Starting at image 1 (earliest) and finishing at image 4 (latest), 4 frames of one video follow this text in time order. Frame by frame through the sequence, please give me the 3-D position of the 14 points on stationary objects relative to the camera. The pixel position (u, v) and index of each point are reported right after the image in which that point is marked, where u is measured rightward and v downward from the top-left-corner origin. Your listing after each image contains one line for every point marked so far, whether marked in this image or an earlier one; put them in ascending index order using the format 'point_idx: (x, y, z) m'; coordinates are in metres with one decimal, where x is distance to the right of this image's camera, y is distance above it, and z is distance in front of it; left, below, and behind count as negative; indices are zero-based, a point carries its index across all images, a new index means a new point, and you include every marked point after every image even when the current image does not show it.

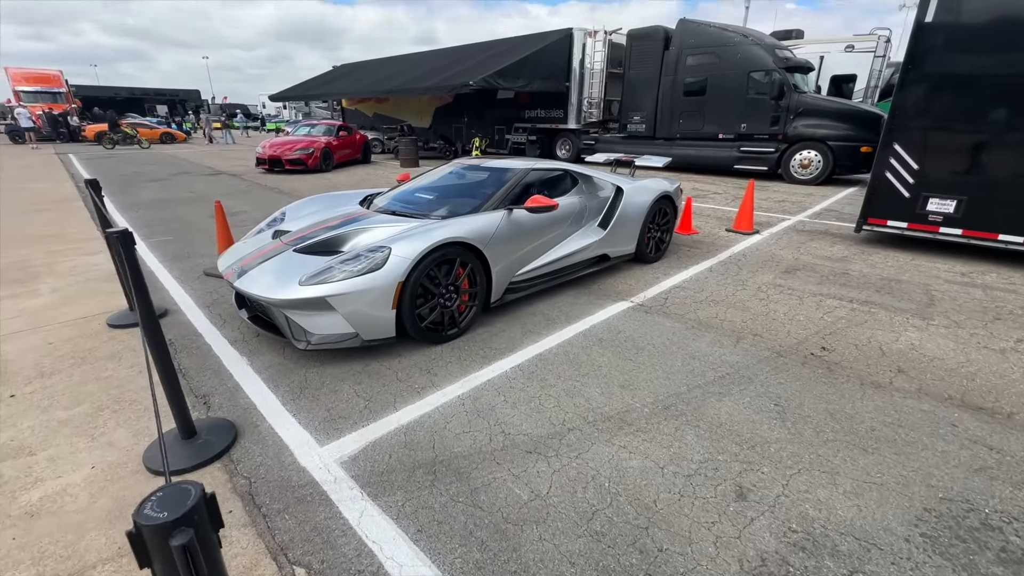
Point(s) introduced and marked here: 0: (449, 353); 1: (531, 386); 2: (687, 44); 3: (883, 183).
0: (-0.5, -0.5, +3.4) m
1: (+0.1, -0.7, +3.0) m
2: (+5.3, +7.4, +13.5) m
3: (+5.1, +1.4, +6.1) m
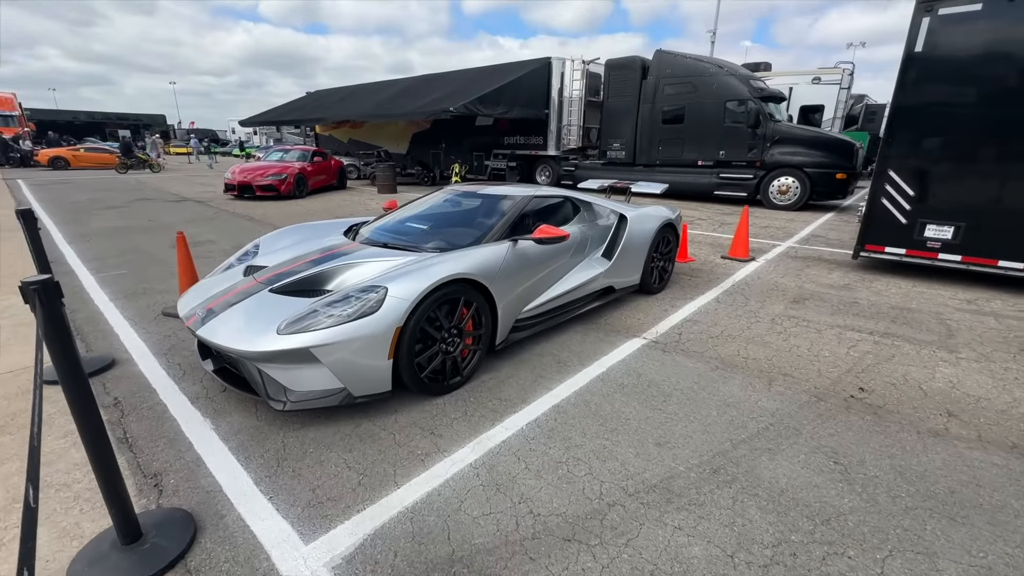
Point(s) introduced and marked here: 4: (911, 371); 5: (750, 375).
0: (-0.4, -0.8, +2.9) m
1: (+0.3, -0.9, +2.6) m
2: (+4.7, +6.6, +13.7) m
3: (+5.0, +1.1, +6.1) m
4: (+3.2, -0.7, +3.6) m
5: (+1.8, -0.7, +3.4) m
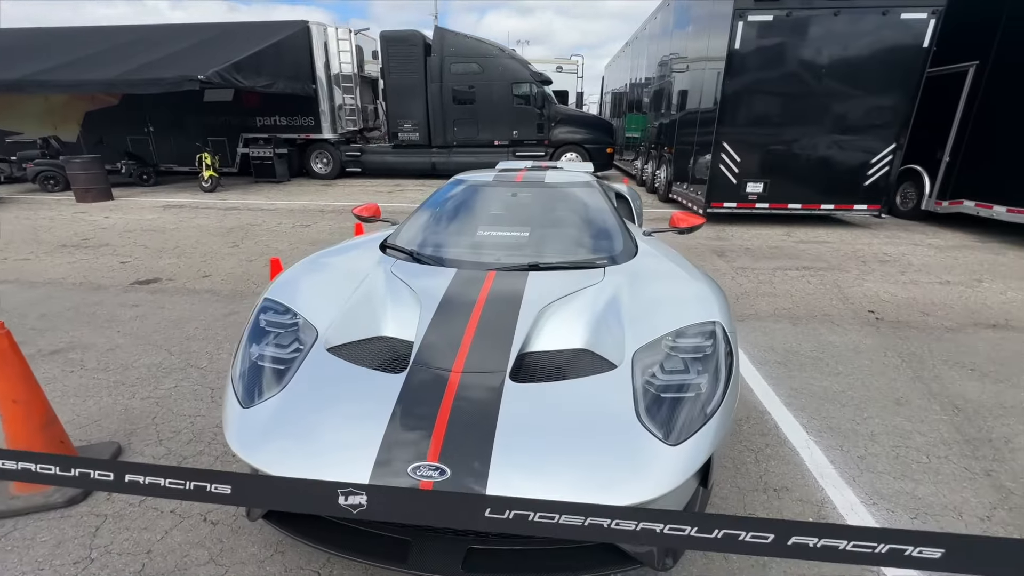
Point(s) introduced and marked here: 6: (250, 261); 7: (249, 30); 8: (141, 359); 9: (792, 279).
0: (+1.1, -0.8, +2.3) m
1: (+1.9, -0.8, +2.4) m
2: (-1.9, +7.1, +13.5) m
3: (+3.5, +2.0, +7.7) m
4: (+3.7, 0.0, +4.8) m
5: (+2.7, -0.3, +3.9) m
6: (-3.3, +0.3, +5.6) m
7: (-7.8, +7.6, +13.1) m
8: (-2.7, -0.5, +3.2) m
9: (+3.2, +0.1, +5.1) m
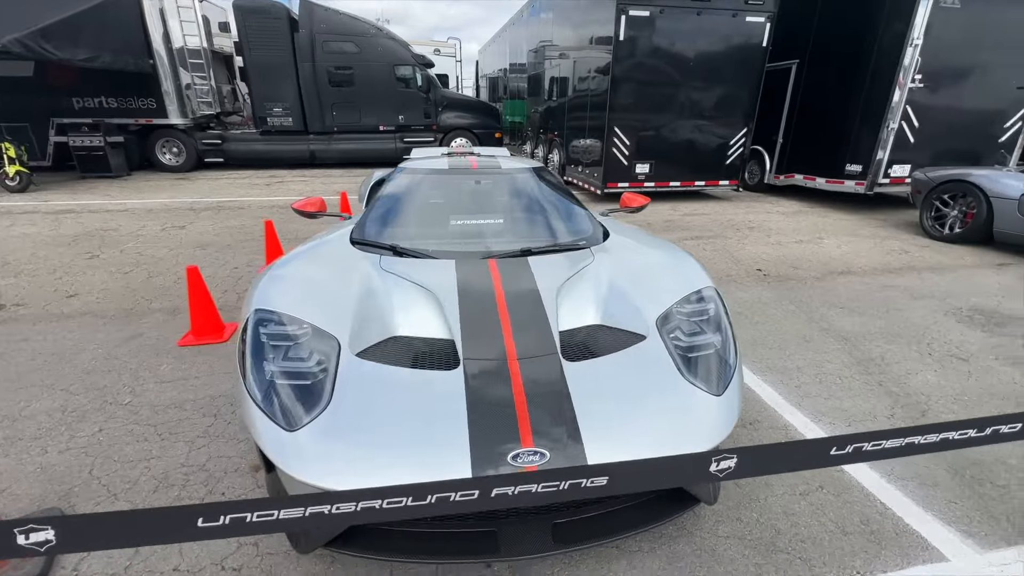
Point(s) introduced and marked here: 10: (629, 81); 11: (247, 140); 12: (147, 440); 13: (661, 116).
0: (+1.2, -0.7, +2.7) m
1: (+1.9, -0.6, +2.9) m
2: (-5.3, +7.2, +12.3) m
3: (+1.8, +2.5, +8.3) m
4: (+2.9, +0.5, +5.7) m
5: (+2.2, +0.1, +4.6) m
6: (-4.0, +0.2, +4.7) m
7: (-10.9, +7.1, +10.5) m
8: (-2.7, -0.7, +2.6) m
9: (+2.3, +0.5, +5.8) m
10: (+2.2, +3.6, +7.9) m
11: (-7.5, +4.2, +12.8) m
12: (-1.9, -0.8, +2.3) m
13: (+2.8, +3.2, +8.4) m
